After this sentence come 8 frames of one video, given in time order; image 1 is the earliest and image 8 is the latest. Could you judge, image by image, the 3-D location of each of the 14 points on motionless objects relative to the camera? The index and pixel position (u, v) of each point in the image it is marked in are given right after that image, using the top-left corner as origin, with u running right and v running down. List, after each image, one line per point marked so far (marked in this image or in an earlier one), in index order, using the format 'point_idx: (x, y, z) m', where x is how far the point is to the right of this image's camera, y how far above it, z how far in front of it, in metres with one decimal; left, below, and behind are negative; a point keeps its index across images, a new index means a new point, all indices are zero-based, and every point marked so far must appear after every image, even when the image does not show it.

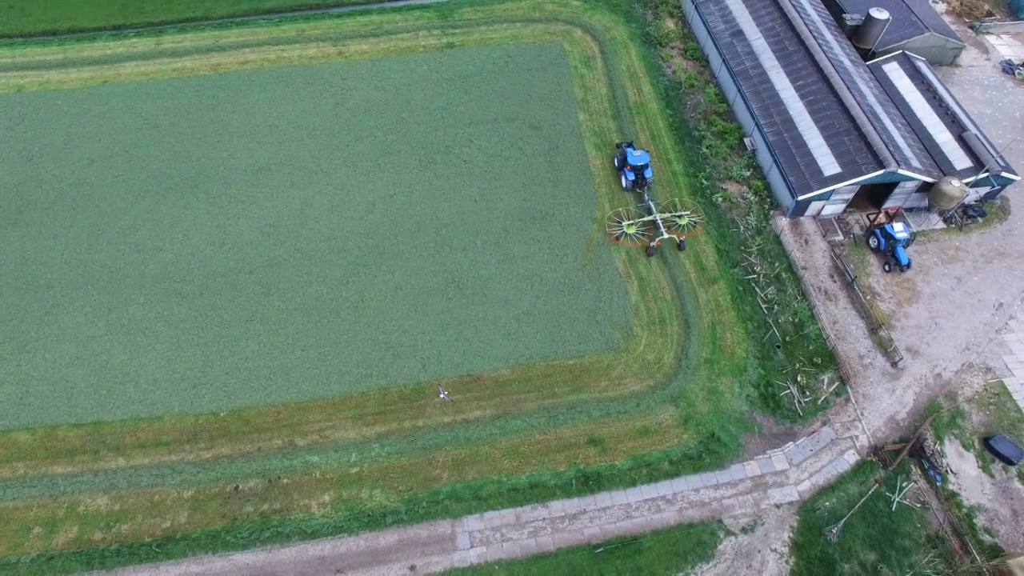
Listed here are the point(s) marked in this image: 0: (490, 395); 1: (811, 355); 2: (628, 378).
0: (-0.6, -3.0, +18.9) m
1: (+8.9, -1.9, +19.5) m
2: (+3.4, -2.6, +19.1) m
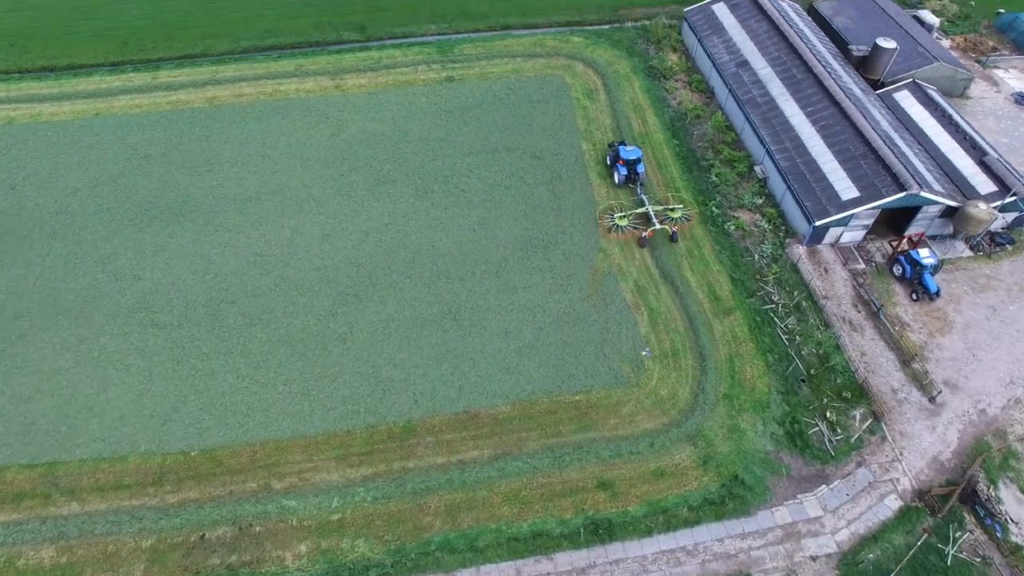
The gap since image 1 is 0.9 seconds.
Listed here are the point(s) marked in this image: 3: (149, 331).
0: (-0.6, -3.8, +17.2) m
1: (+8.9, -2.7, +17.9) m
2: (+3.4, -3.4, +17.5) m
3: (-10.6, -1.2, +19.4) m
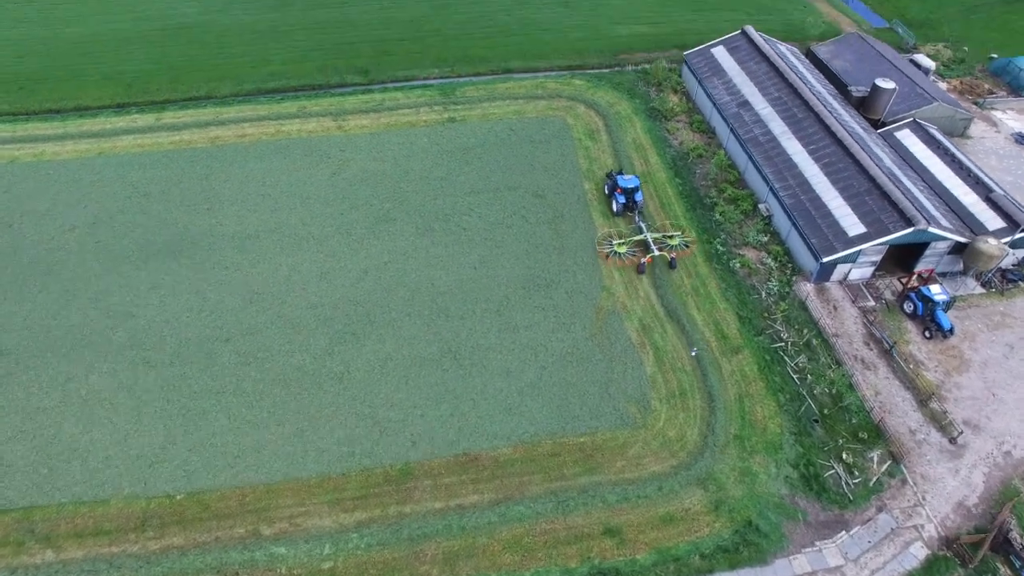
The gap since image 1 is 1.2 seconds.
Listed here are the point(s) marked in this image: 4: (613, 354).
0: (-0.6, -4.7, +16.5) m
1: (+8.9, -3.7, +17.2) m
2: (+3.4, -4.3, +16.7) m
3: (-10.6, -2.3, +18.8) m
4: (+2.9, -2.0, +19.4) m
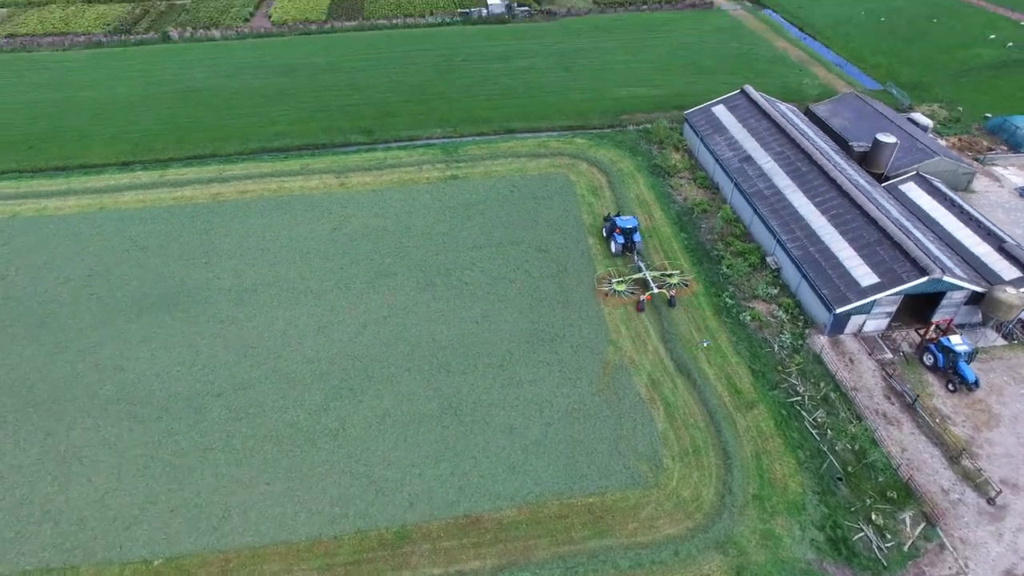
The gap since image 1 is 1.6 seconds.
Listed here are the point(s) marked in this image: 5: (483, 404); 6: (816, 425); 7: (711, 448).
0: (-0.5, -5.9, +15.3) m
1: (+9.0, -4.9, +16.1) m
2: (+3.5, -5.5, +15.6) m
3: (-10.5, -3.7, +17.9) m
4: (+3.1, -3.4, +18.4) m
5: (-0.8, -3.3, +18.7) m
6: (+8.2, -3.7, +17.8) m
7: (+5.2, -4.2, +17.1) m
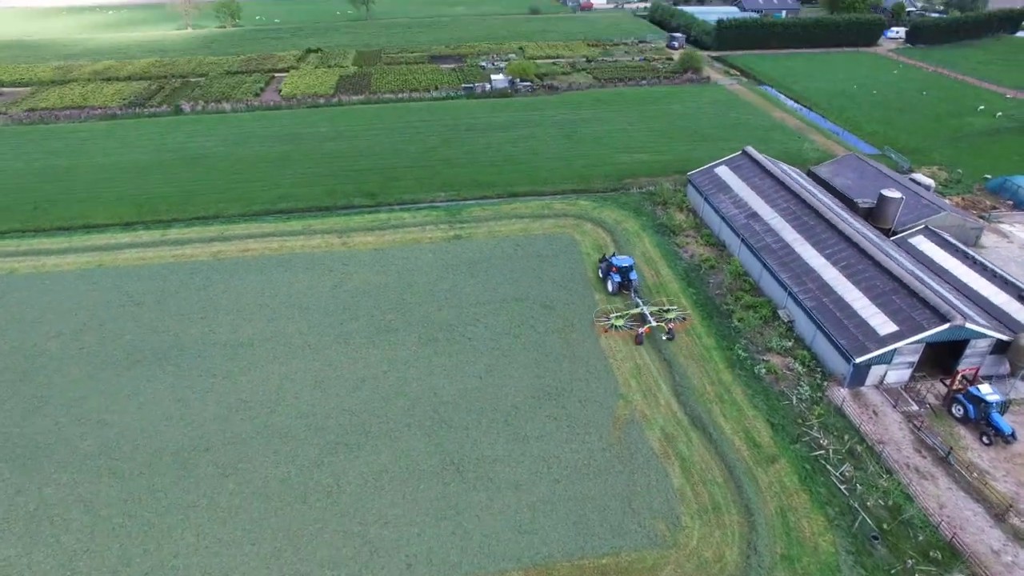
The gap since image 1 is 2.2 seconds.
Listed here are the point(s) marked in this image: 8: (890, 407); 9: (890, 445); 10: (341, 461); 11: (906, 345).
0: (-0.3, -6.7, +13.9) m
1: (+9.2, -5.8, +14.8) m
2: (+3.7, -6.4, +14.3) m
3: (-10.4, -4.9, +16.8) m
4: (+3.2, -4.6, +17.3) m
5: (-0.7, -4.6, +17.6) m
6: (+8.3, -4.8, +16.6) m
7: (+5.3, -5.2, +15.9) m
8: (+11.1, -3.5, +19.4) m
9: (+10.2, -4.2, +17.8) m
10: (-4.5, -4.6, +17.5) m
11: (+11.7, -1.7, +19.6) m
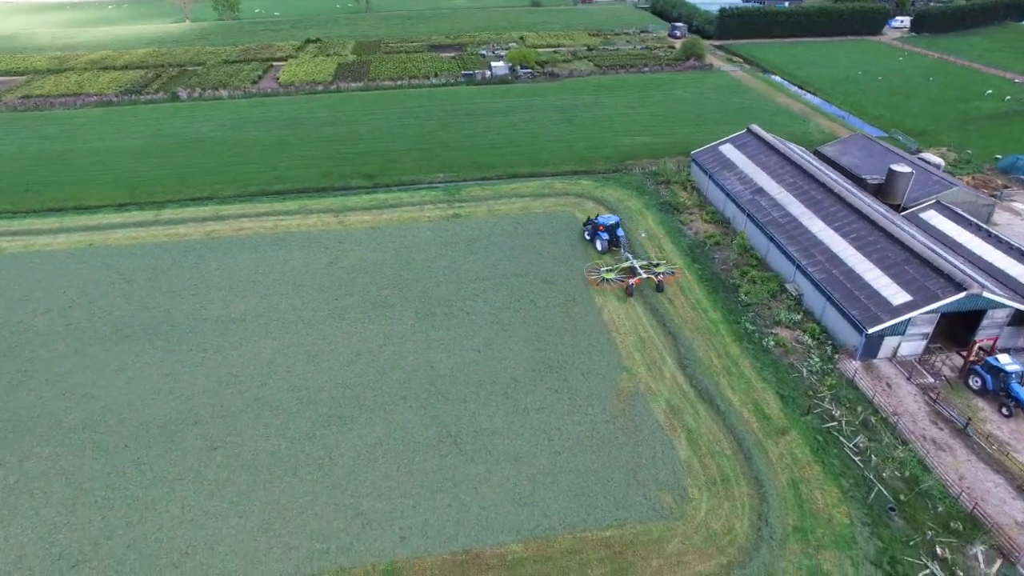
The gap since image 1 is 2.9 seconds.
0: (-0.3, -5.9, +13.3) m
1: (+9.2, -5.0, +14.1) m
2: (+3.6, -5.5, +13.6) m
3: (-10.4, -4.1, +16.1) m
4: (+3.2, -3.8, +16.6) m
5: (-0.7, -3.7, +16.9) m
6: (+8.3, -3.9, +15.9) m
7: (+5.3, -4.4, +15.2) m
8: (+11.1, -2.5, +18.7) m
9: (+10.1, -3.3, +17.1) m
10: (-4.6, -3.7, +16.9) m
11: (+11.7, -0.8, +18.9) m
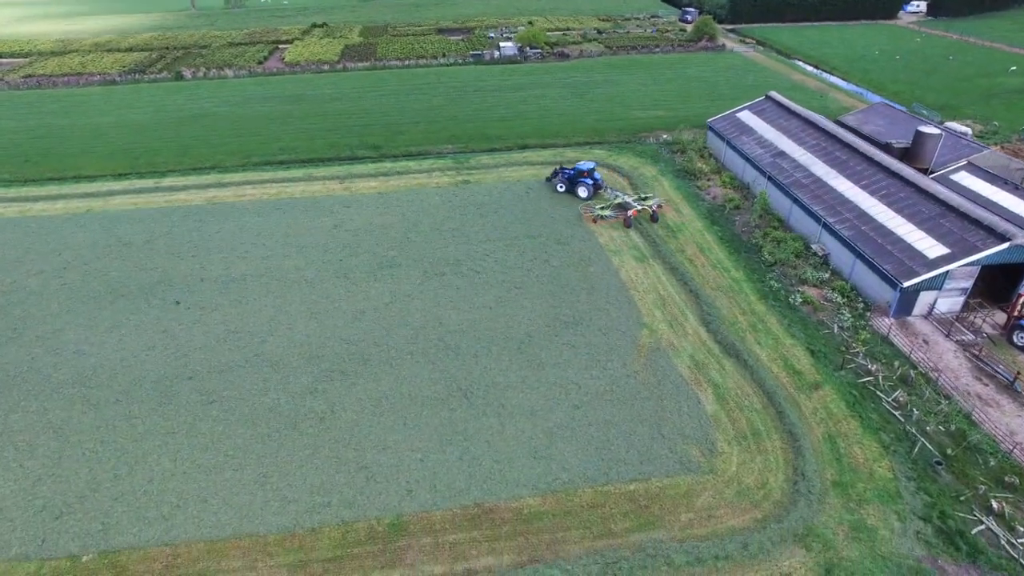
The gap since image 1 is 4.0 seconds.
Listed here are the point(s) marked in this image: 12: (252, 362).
0: (0.0, -4.6, +12.3) m
1: (+9.5, -3.7, +13.0) m
2: (+3.9, -4.3, +12.6) m
3: (-10.0, -2.8, +15.3) m
4: (+3.5, -2.5, +15.6) m
5: (-0.4, -2.4, +15.9) m
6: (+8.6, -2.7, +14.8) m
7: (+5.6, -3.1, +14.2) m
8: (+11.4, -1.2, +17.6) m
9: (+10.5, -2.0, +16.0) m
10: (-4.2, -2.4, +15.9) m
11: (+12.0, +0.5, +17.8) m
12: (-6.7, -1.9, +17.0) m
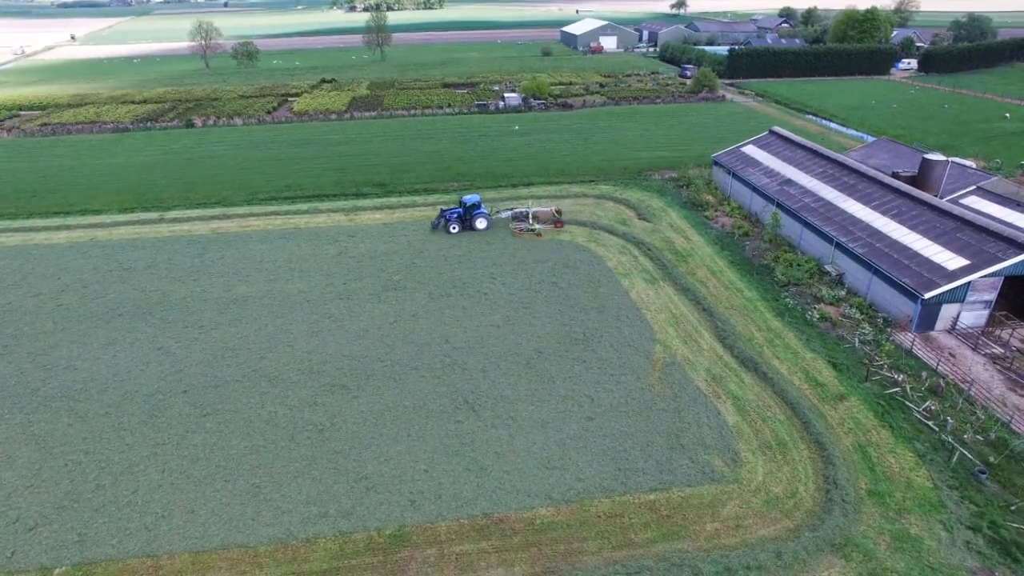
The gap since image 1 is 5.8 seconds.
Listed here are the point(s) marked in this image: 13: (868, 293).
0: (+0.1, -4.5, +11.4) m
1: (+9.6, -3.6, +12.1) m
2: (+4.1, -4.2, +11.6) m
3: (-9.8, -2.9, +14.5) m
4: (+3.7, -2.6, +14.8) m
5: (-0.1, -2.6, +15.1) m
6: (+8.8, -2.7, +14.0) m
7: (+5.8, -3.1, +13.3) m
8: (+11.6, -1.5, +16.8) m
9: (+10.7, -2.2, +15.2) m
10: (-4.0, -2.6, +15.2) m
11: (+12.3, +0.2, +17.1) m
12: (-6.4, -2.2, +16.3) m
13: (+10.8, -0.1, +19.9) m
